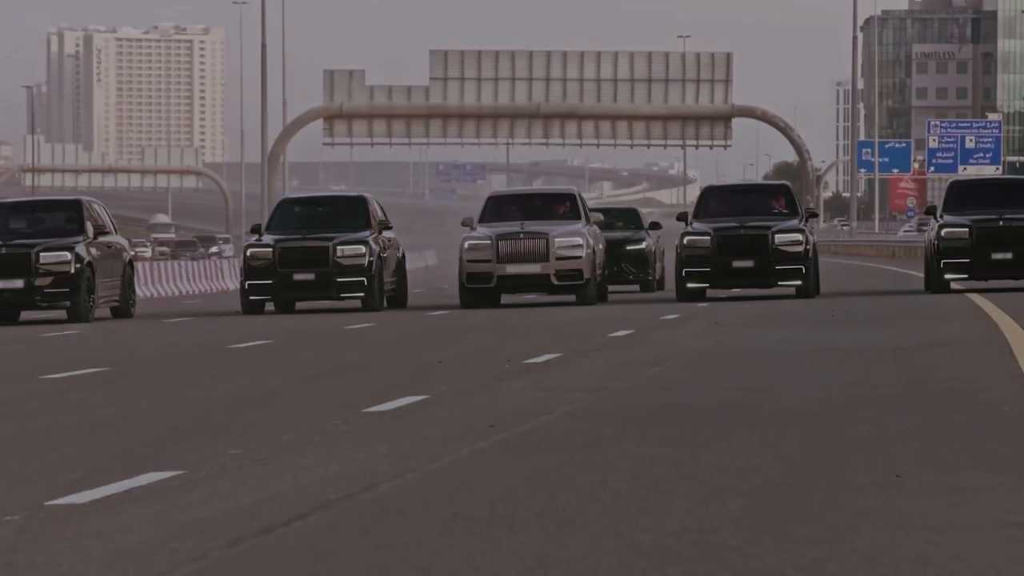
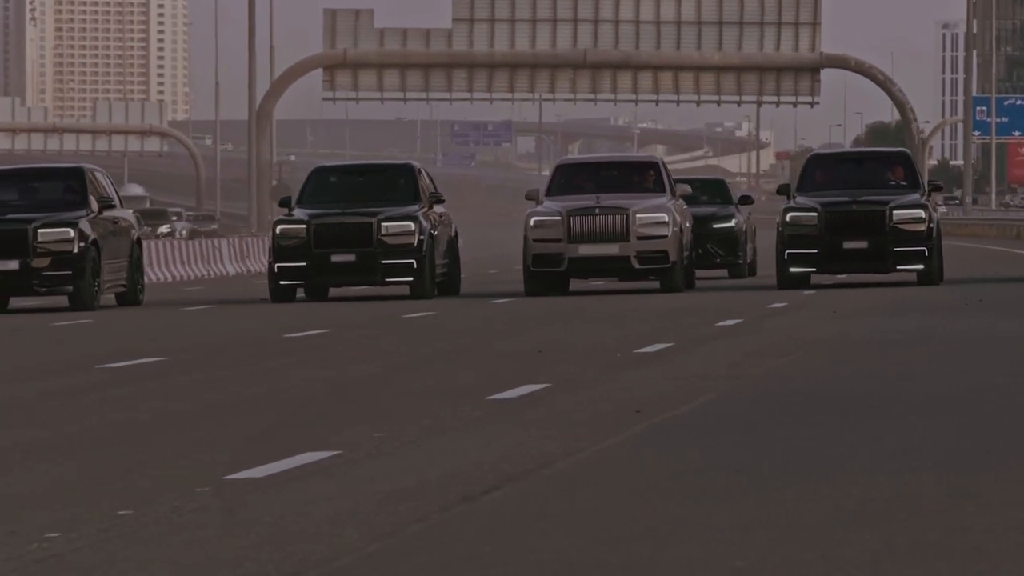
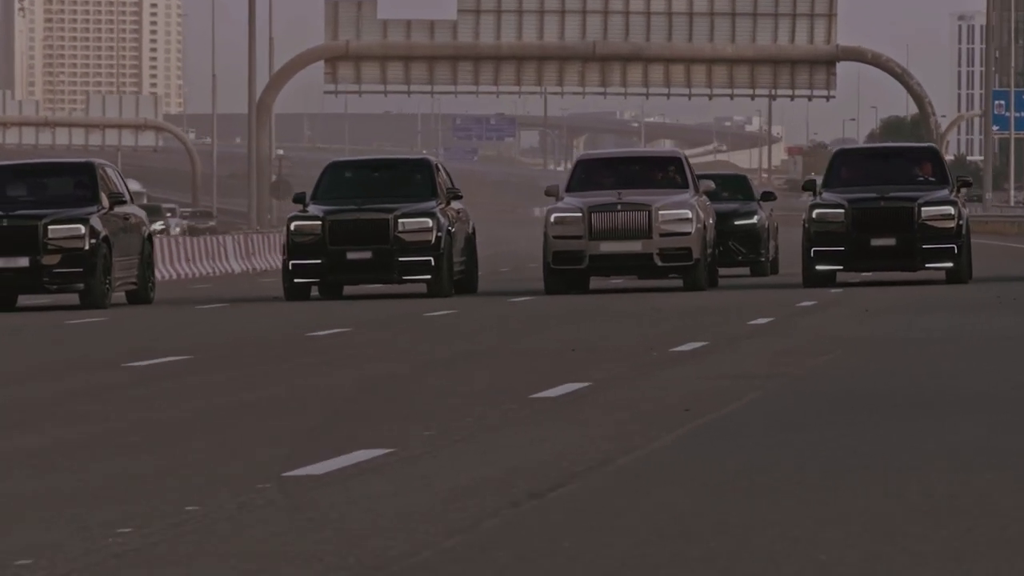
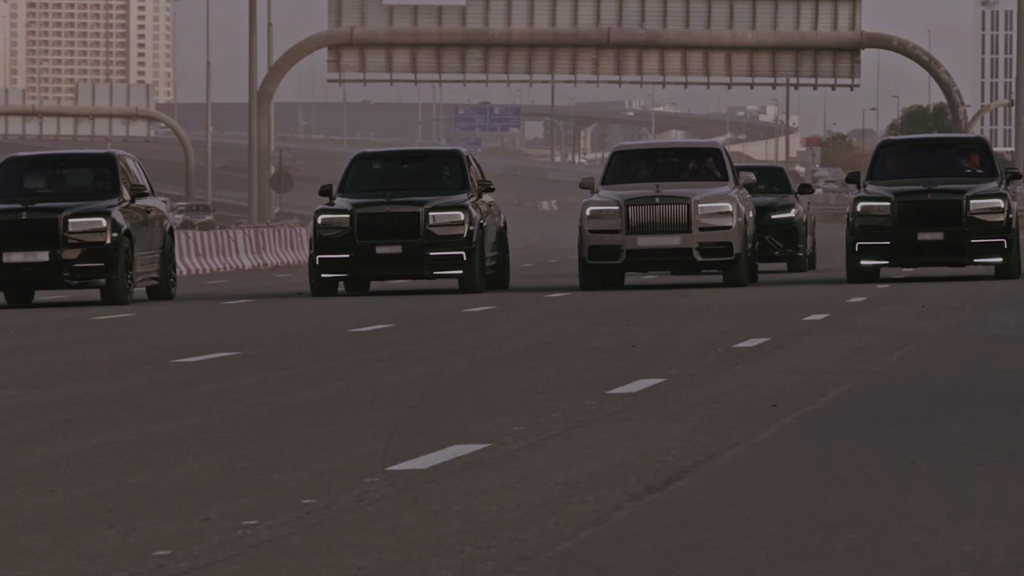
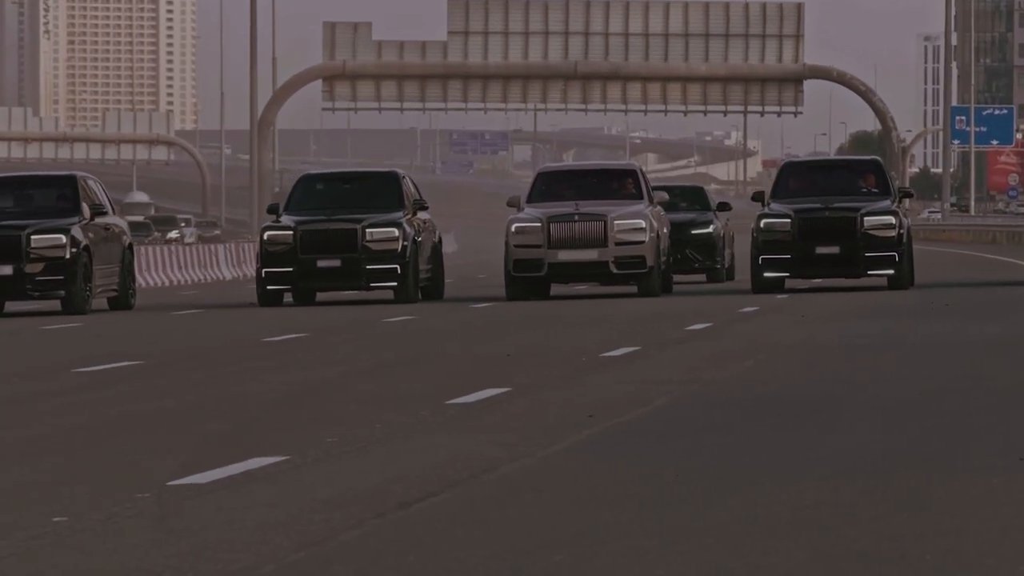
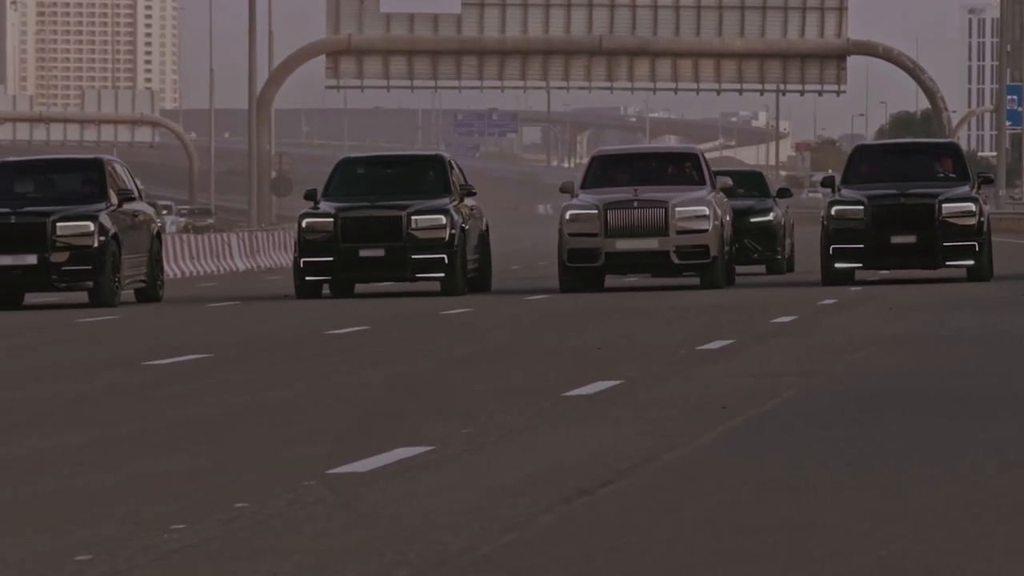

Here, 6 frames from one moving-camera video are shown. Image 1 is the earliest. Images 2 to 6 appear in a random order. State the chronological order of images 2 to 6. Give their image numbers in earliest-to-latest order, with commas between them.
5, 2, 3, 6, 4
